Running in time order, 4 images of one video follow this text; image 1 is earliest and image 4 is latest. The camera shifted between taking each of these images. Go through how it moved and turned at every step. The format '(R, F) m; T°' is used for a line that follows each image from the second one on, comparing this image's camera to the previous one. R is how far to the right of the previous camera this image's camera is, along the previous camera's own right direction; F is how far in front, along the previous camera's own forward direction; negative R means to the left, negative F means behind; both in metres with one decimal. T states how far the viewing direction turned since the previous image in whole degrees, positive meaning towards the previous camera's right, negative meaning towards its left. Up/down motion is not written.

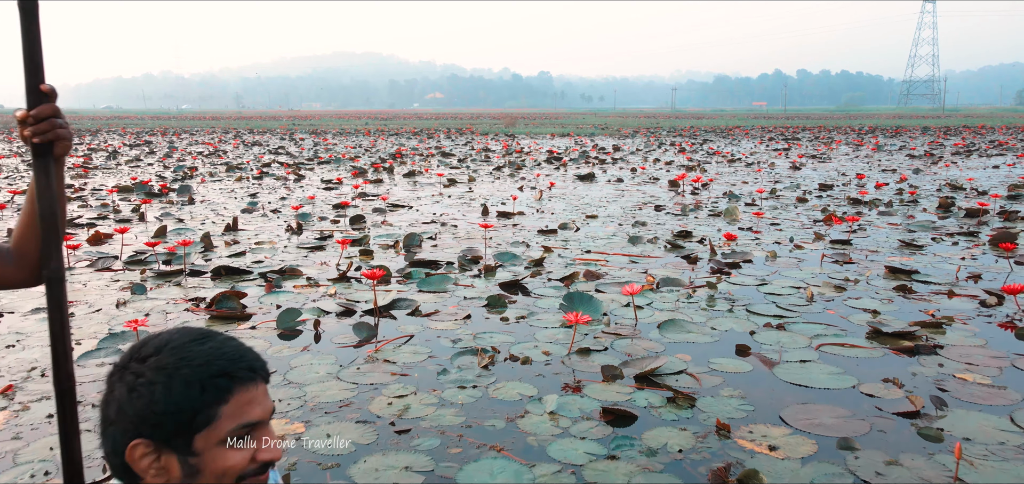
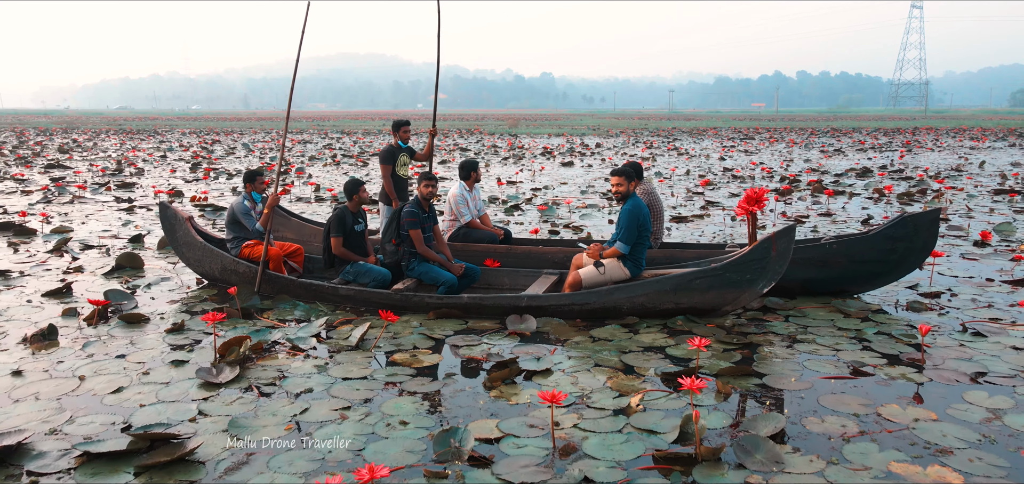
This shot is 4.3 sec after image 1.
(0.0, -4.7) m; 0°
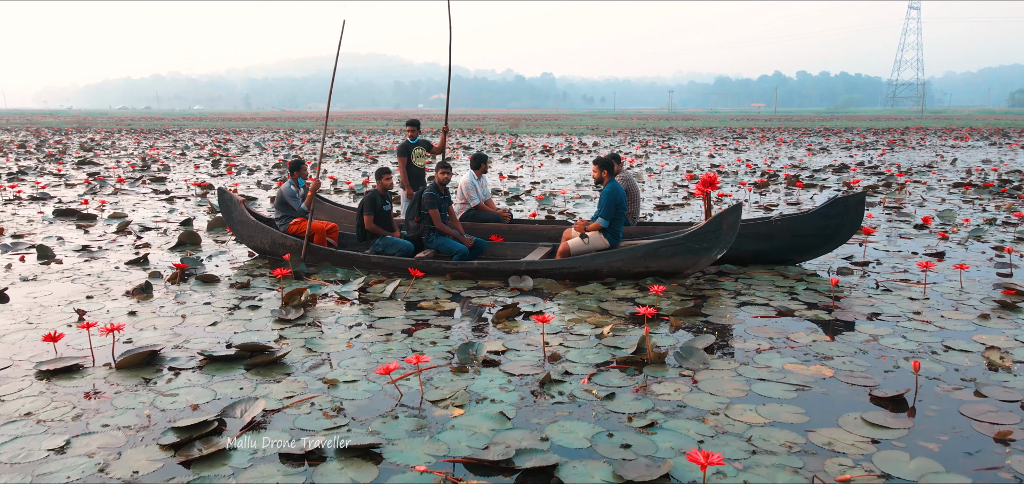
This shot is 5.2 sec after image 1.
(0.0, -1.0) m; 0°
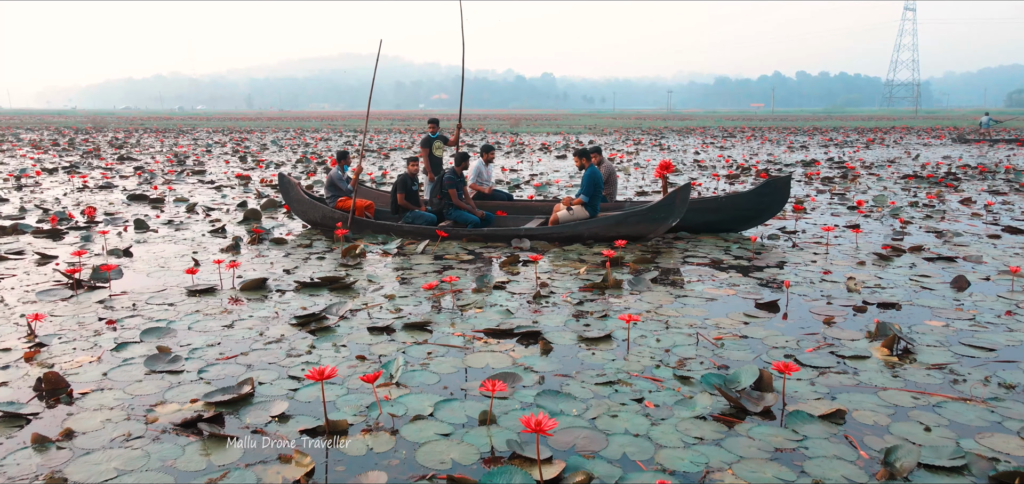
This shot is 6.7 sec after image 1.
(0.0, -1.5) m; 0°
